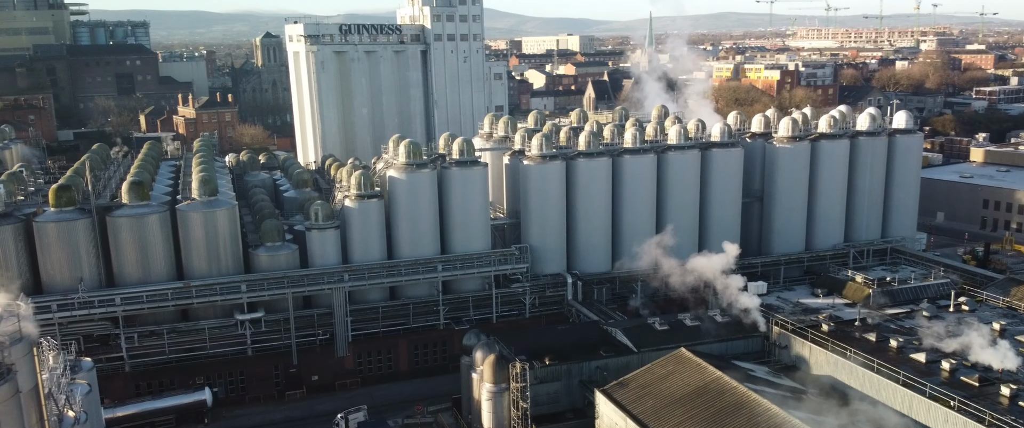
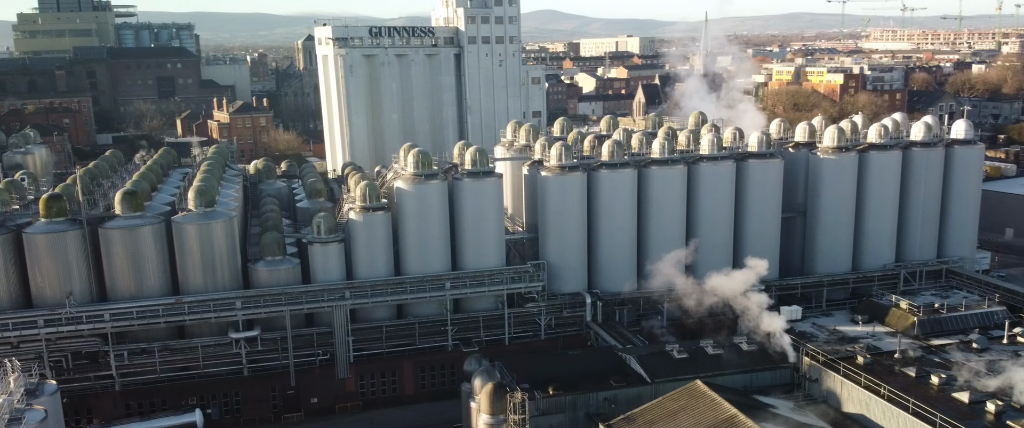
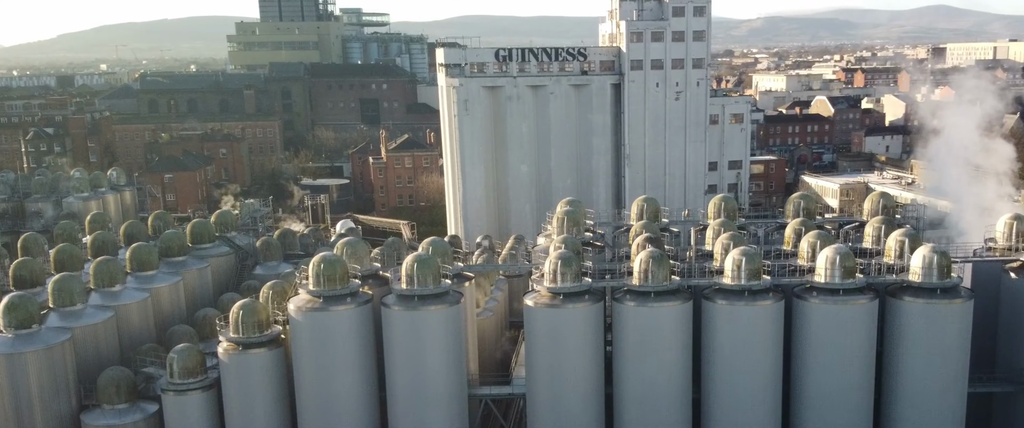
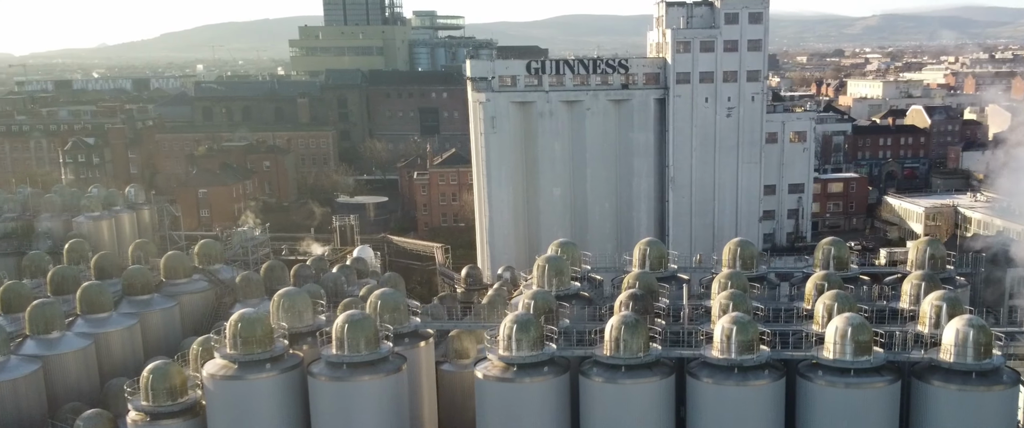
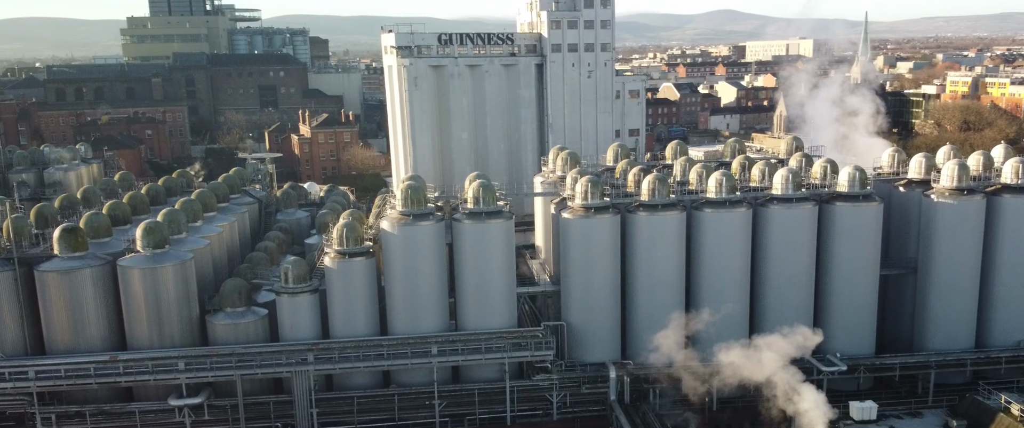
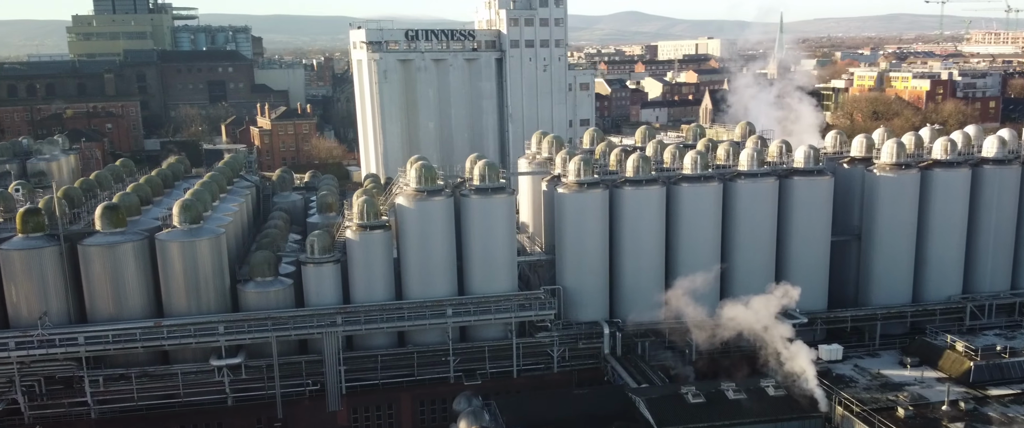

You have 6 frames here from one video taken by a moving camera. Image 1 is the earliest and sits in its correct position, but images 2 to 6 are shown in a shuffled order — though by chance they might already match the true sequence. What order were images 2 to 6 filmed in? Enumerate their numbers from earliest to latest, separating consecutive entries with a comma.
2, 6, 5, 3, 4
